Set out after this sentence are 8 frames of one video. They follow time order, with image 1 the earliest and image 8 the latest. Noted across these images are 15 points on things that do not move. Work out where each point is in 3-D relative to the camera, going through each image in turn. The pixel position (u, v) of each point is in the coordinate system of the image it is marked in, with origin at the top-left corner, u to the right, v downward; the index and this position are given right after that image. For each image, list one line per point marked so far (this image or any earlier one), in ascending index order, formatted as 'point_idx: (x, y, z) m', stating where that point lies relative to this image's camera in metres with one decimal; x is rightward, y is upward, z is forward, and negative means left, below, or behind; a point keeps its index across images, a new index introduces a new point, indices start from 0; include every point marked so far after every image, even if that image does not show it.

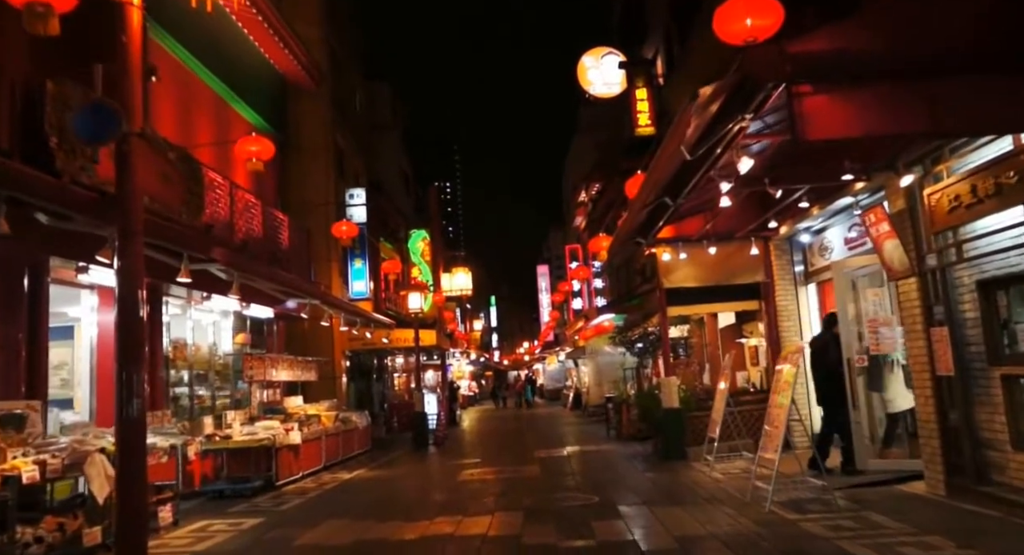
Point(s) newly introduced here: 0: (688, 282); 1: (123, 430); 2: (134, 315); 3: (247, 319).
0: (+3.0, -0.1, +13.7) m
1: (-3.3, -1.3, +6.9) m
2: (-3.3, -0.3, +7.2) m
3: (-6.2, -1.0, +19.1) m
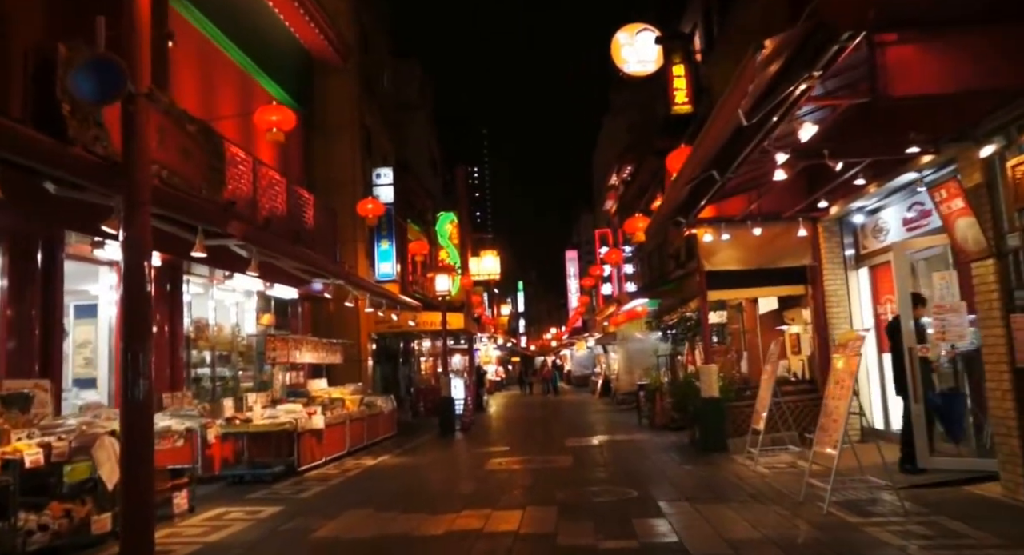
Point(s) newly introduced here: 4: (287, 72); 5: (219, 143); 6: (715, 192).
0: (+3.5, +0.2, +13.0) m
1: (-3.0, -1.1, +6.5) m
2: (-3.0, -0.1, +6.6) m
3: (-5.5, -0.5, +18.7) m
4: (-5.5, +5.0, +19.9) m
5: (-5.0, +2.3, +14.0) m
6: (+2.7, +1.1, +10.7) m
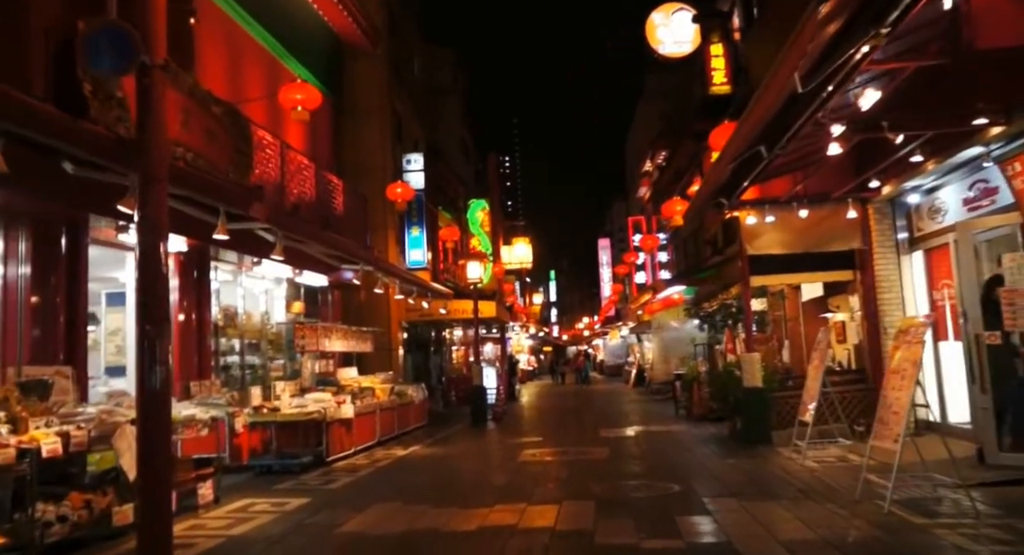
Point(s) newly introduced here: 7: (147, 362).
0: (+4.0, +0.4, +12.4) m
1: (-2.8, -0.9, +6.1) m
2: (-2.8, 0.0, +6.3) m
3: (-4.8, -0.2, +18.5) m
4: (-4.7, +5.3, +19.6) m
5: (-4.5, +2.5, +13.7) m
6: (+3.1, +1.3, +10.1) m
7: (-2.8, -0.7, +6.2) m
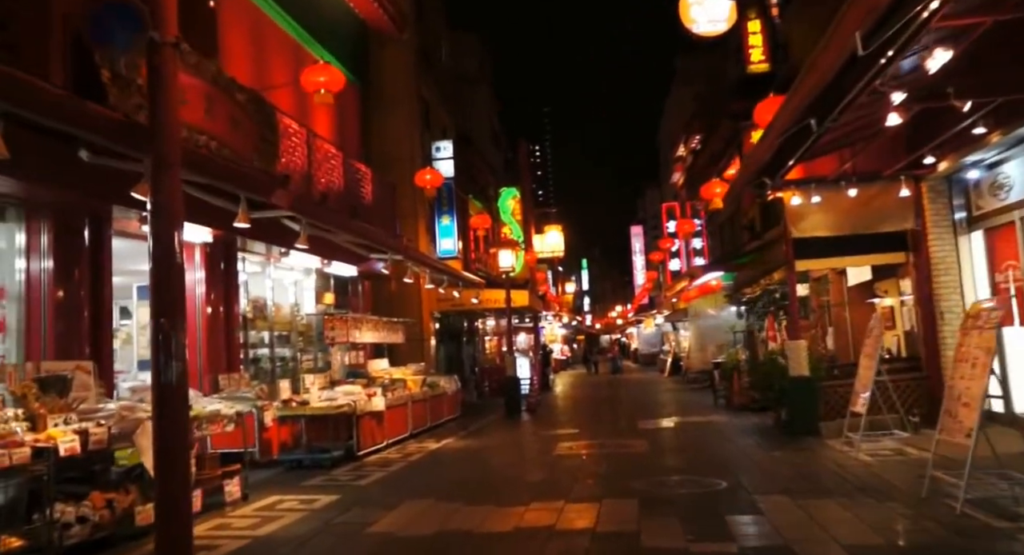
0: (+4.5, +0.7, +11.8) m
1: (-2.5, -0.9, +5.8) m
2: (-2.5, +0.1, +6.0) m
3: (-4.0, 0.0, +18.2) m
4: (-4.0, +5.5, +19.3) m
5: (-4.0, +2.7, +13.4) m
6: (+3.5, +1.5, +9.6) m
7: (-2.5, -0.6, +5.9) m
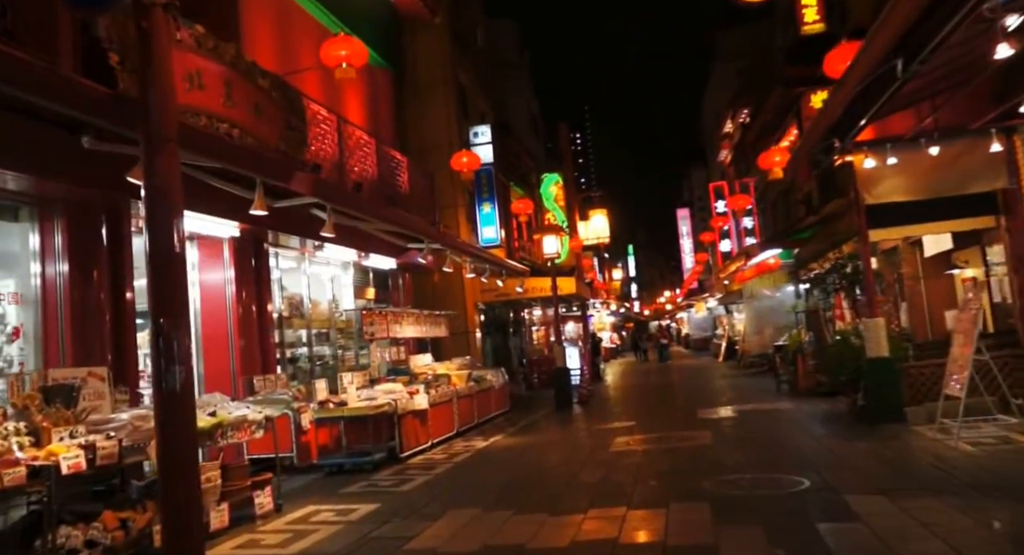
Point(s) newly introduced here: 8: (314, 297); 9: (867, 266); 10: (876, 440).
0: (+5.0, +1.1, +10.7) m
1: (-2.2, -0.8, +5.1) m
2: (-2.2, +0.2, +5.3) m
3: (-3.1, +0.1, +17.6) m
4: (-3.2, +5.7, +18.5) m
5: (-3.3, +2.8, +12.7) m
6: (+3.9, +1.9, +8.5) m
7: (-2.2, -0.5, +5.2) m
8: (-3.7, -0.4, +15.4) m
9: (+4.9, +0.2, +11.2) m
10: (+4.4, -2.0, +9.9) m
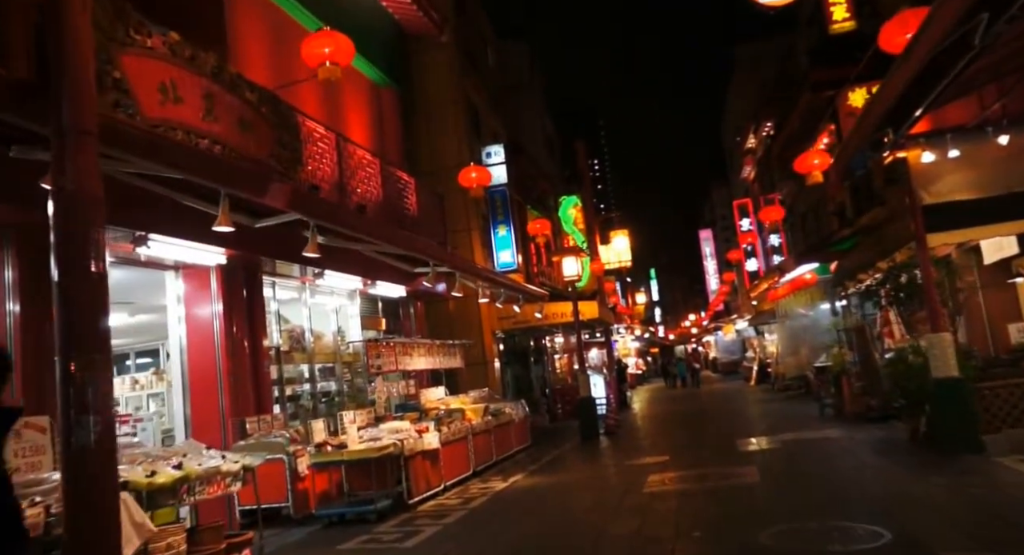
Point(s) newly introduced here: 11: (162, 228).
0: (+5.2, +1.0, +9.5) m
1: (-2.1, -1.0, +4.0) m
2: (-2.2, 0.0, +4.2) m
3: (-2.7, -0.5, +16.5) m
4: (-3.0, +5.1, +17.7) m
5: (-3.2, +2.3, +11.7) m
6: (+4.0, +1.8, +7.3) m
7: (-2.2, -0.7, +4.1) m
8: (-3.4, -0.9, +14.3) m
9: (+5.1, 0.0, +10.0) m
10: (+4.6, -2.0, +8.5) m
11: (-3.6, +0.5, +8.3) m
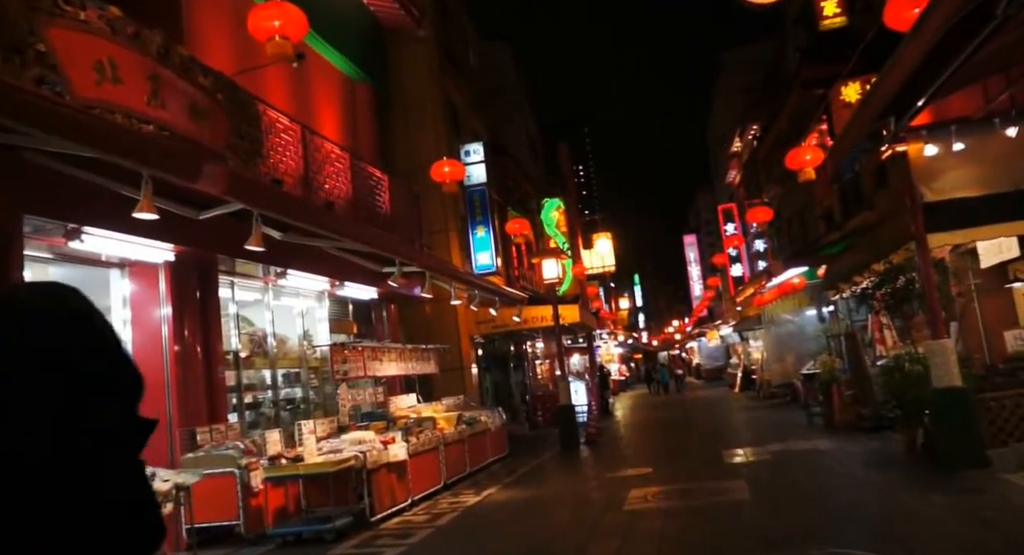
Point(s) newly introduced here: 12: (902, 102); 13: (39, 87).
0: (+4.9, +0.9, +8.8) m
1: (-2.3, -0.9, +3.2) m
2: (-2.4, +0.1, +3.4) m
3: (-3.2, -0.5, +15.7) m
4: (-3.4, +5.0, +16.9) m
5: (-3.5, +2.3, +10.9) m
6: (+3.7, +1.8, +6.7) m
7: (-2.4, -0.6, +3.3) m
8: (-3.8, -0.9, +13.5) m
9: (+4.8, 0.0, +9.3) m
10: (+4.3, -2.1, +7.9) m
11: (-3.9, +0.5, +7.5) m
12: (+3.9, +1.8, +8.2) m
13: (-4.1, +1.6, +6.8) m
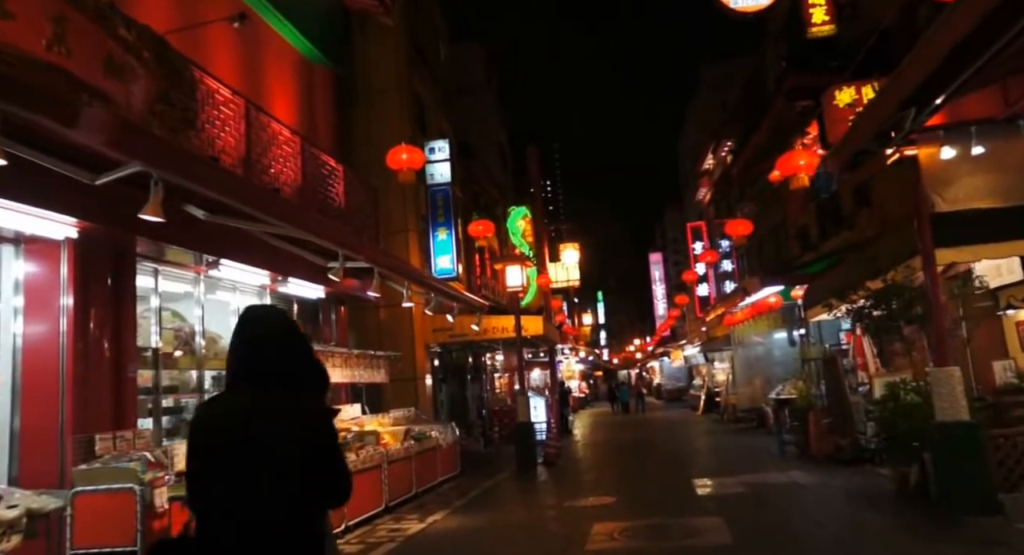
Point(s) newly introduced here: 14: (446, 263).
0: (+4.5, +0.7, +7.9) m
1: (-2.5, -0.7, +1.9) m
2: (-2.5, +0.3, +2.2) m
3: (-3.9, -0.4, +14.4) m
4: (-3.9, +5.1, +15.7) m
5: (-3.9, +2.5, +9.7) m
6: (+3.5, +1.7, +5.7) m
7: (-2.5, -0.4, +2.0) m
8: (-4.5, -0.8, +12.2) m
9: (+4.3, -0.2, +8.4) m
10: (+3.9, -2.2, +6.9) m
11: (-4.2, +0.8, +6.2) m
12: (+3.6, +1.6, +7.2) m
13: (-4.3, +1.8, +5.5) m
14: (-1.5, +0.3, +19.0) m
